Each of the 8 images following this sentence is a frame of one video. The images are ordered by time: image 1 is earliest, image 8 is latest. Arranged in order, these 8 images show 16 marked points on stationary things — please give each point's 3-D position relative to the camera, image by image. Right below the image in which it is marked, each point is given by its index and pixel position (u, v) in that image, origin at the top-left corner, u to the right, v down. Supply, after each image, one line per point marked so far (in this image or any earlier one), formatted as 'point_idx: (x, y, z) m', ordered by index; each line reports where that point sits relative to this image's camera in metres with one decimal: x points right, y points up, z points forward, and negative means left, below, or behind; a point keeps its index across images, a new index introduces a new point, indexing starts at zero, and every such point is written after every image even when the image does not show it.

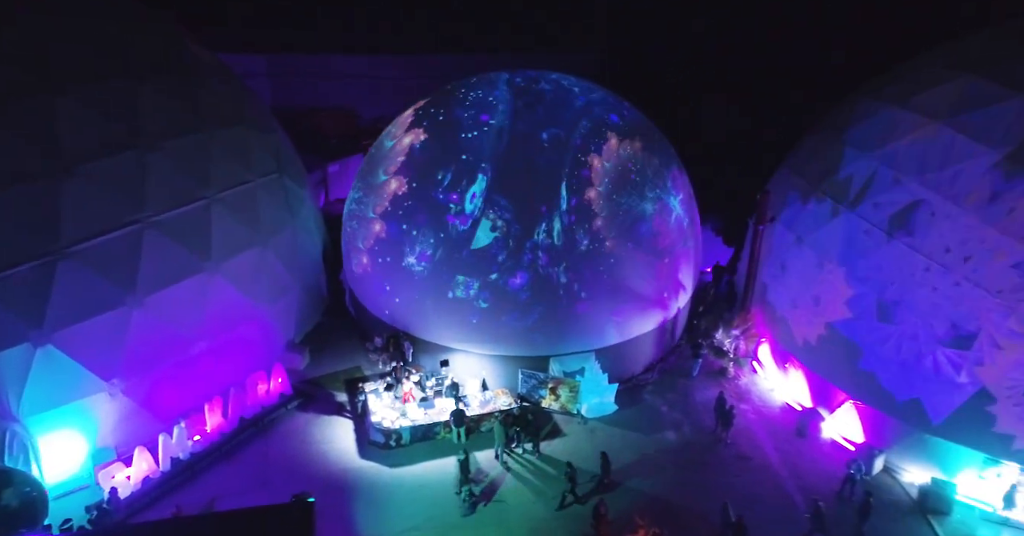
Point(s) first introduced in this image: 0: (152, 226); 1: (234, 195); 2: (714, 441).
0: (-6.0, +0.7, +8.8) m
1: (-5.3, +1.5, +10.4) m
2: (+3.6, -3.2, +9.6) m
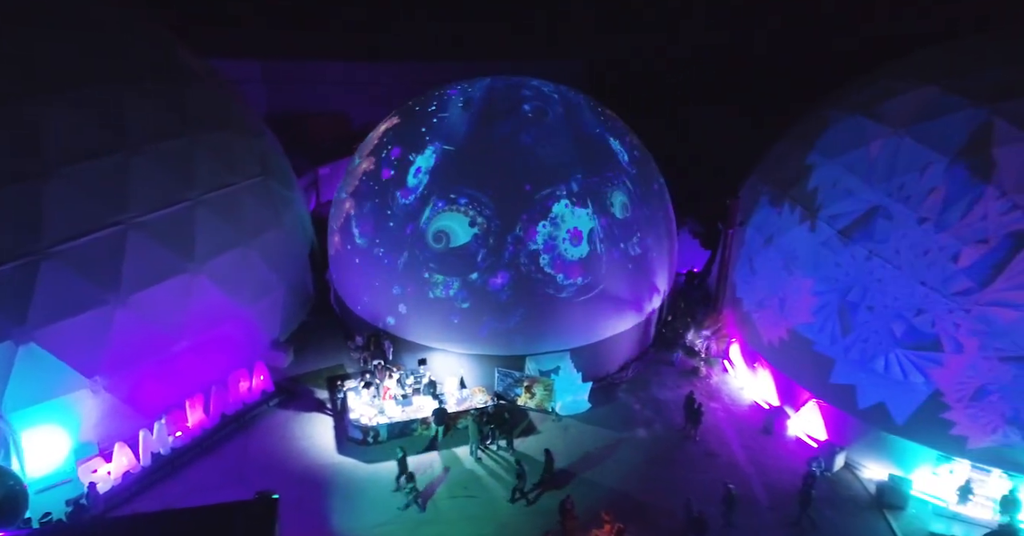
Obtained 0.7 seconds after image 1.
0: (-6.5, +0.8, +9.0) m
1: (-5.8, +1.5, +10.6) m
2: (+3.1, -3.2, +9.8) m
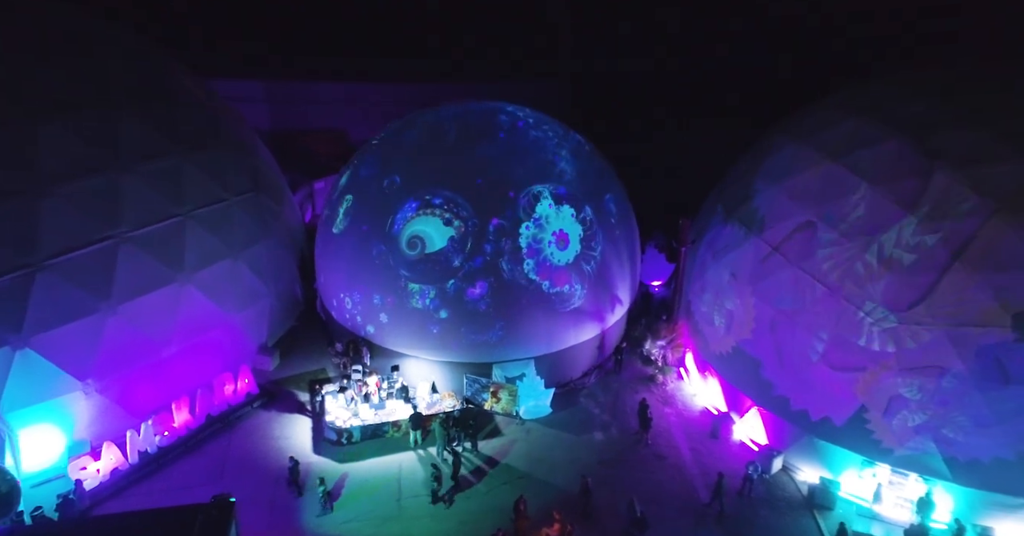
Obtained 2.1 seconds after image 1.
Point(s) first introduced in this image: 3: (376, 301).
0: (-7.2, +0.6, +9.7) m
1: (-6.5, +1.3, +11.3) m
2: (+2.4, -3.4, +10.2) m
3: (-2.8, -0.7, +11.1) m
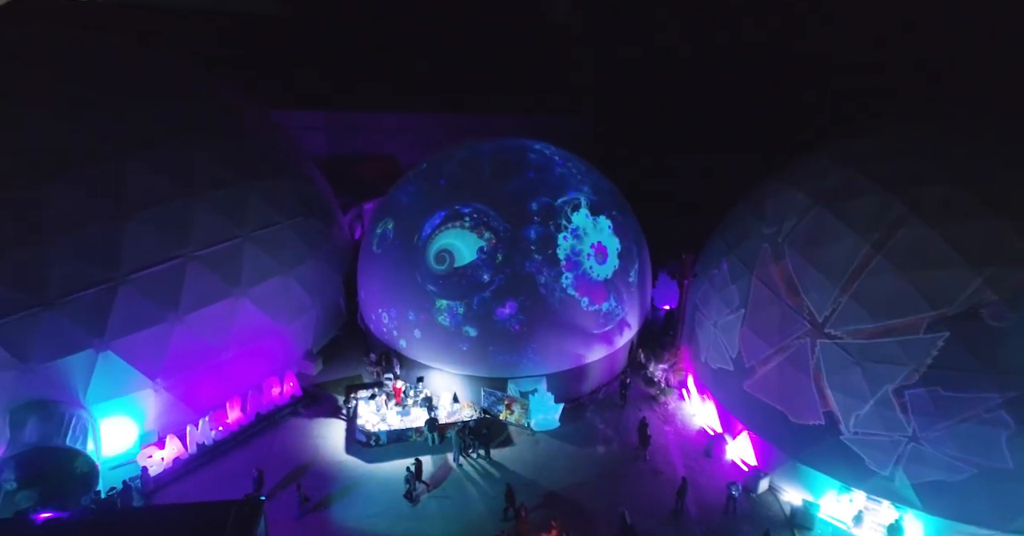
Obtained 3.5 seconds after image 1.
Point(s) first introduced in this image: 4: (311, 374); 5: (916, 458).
0: (-7.0, +0.2, +11.2) m
1: (-6.1, +0.9, +12.8) m
2: (+2.5, -4.0, +10.9) m
3: (-2.4, -1.1, +12.3) m
4: (-5.4, -2.8, +13.9) m
5: (+5.9, -2.8, +7.6) m
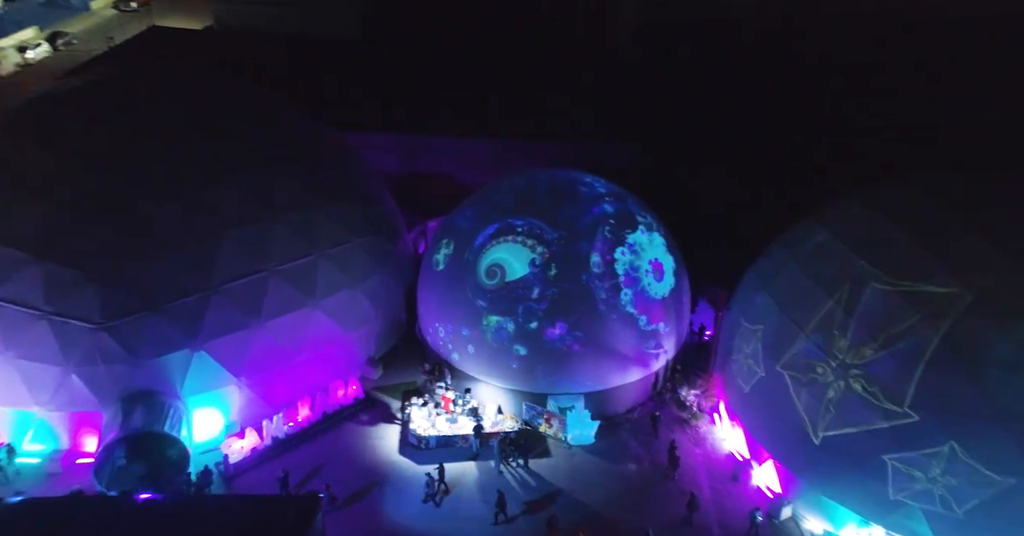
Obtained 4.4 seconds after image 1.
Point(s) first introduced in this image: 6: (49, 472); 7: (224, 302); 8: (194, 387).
0: (-5.9, -0.2, +12.9) m
1: (-4.9, +0.5, +14.3) m
2: (+3.3, -4.6, +11.4) m
3: (-1.4, -1.6, +13.4) m
4: (-4.2, -3.3, +15.3) m
5: (+6.3, -3.4, +7.8) m
6: (-10.8, -4.7, +12.0) m
7: (-6.7, -0.8, +12.1) m
8: (-7.3, -2.8, +12.0) m
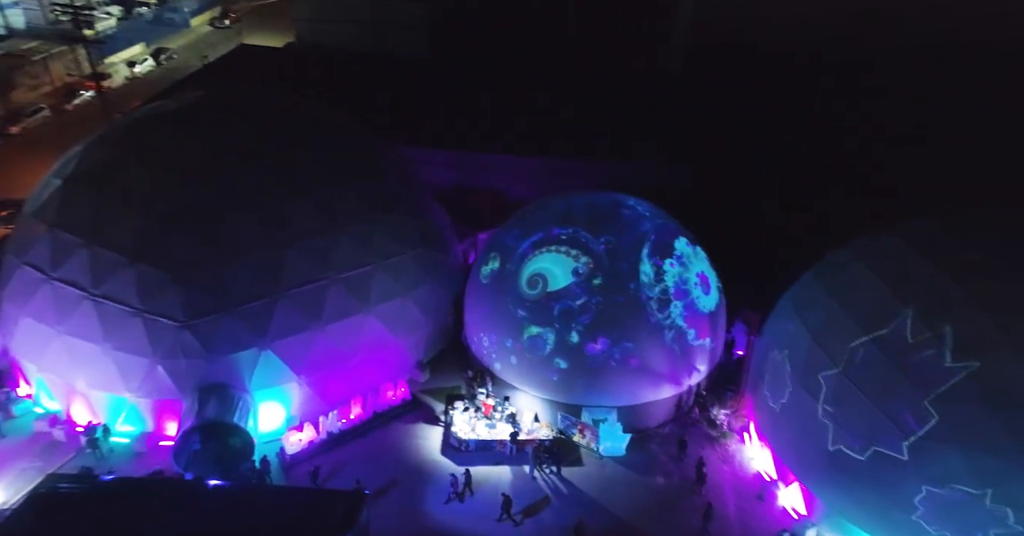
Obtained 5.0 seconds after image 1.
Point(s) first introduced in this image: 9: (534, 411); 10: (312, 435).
0: (-4.9, -0.4, +14.2) m
1: (-3.7, +0.2, +15.5) m
2: (+4.1, -5.1, +11.7) m
3: (-0.4, -2.0, +14.2) m
4: (-3.0, -3.6, +16.4) m
5: (+6.7, -3.9, +7.8) m
6: (-9.9, -4.9, +13.7) m
7: (-5.8, -1.0, +13.5) m
8: (-6.4, -3.0, +13.3) m
9: (+0.5, -3.9, +14.1) m
10: (-5.4, -4.5, +14.0) m
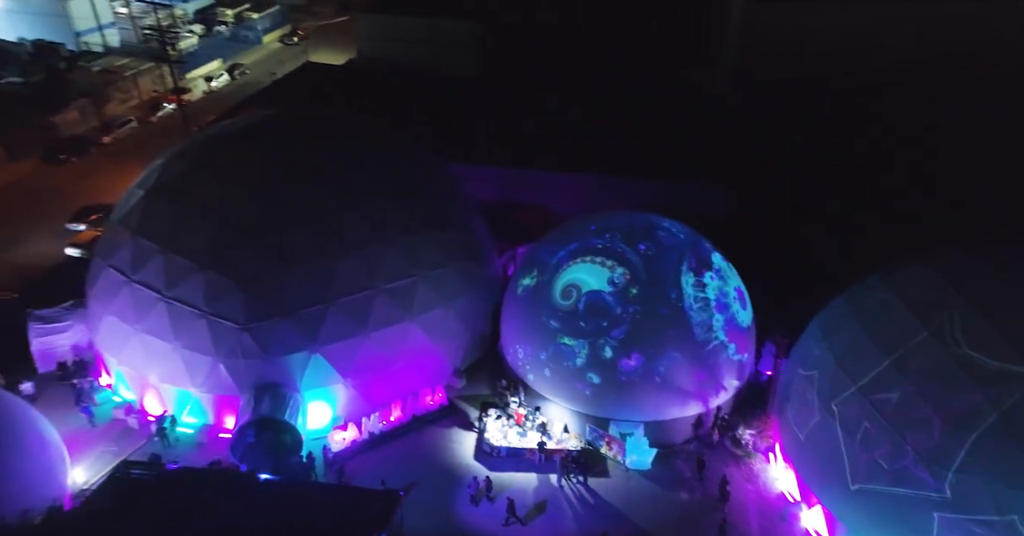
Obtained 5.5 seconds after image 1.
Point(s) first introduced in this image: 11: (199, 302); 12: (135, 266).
0: (-3.9, -0.7, +15.2) m
1: (-2.6, -0.2, +16.4) m
2: (+4.6, -5.5, +11.8) m
3: (+0.5, -2.4, +14.8) m
4: (-1.9, -4.0, +17.1) m
5: (+6.9, -4.3, +7.7) m
6: (-9.1, -5.0, +15.0) m
7: (-4.9, -1.3, +14.5) m
8: (-5.6, -3.2, +14.4) m
9: (+1.4, -4.3, +14.6) m
10: (-4.6, -4.8, +14.9) m
11: (-8.5, -1.0, +14.1) m
12: (-10.9, +0.1, +15.0) m
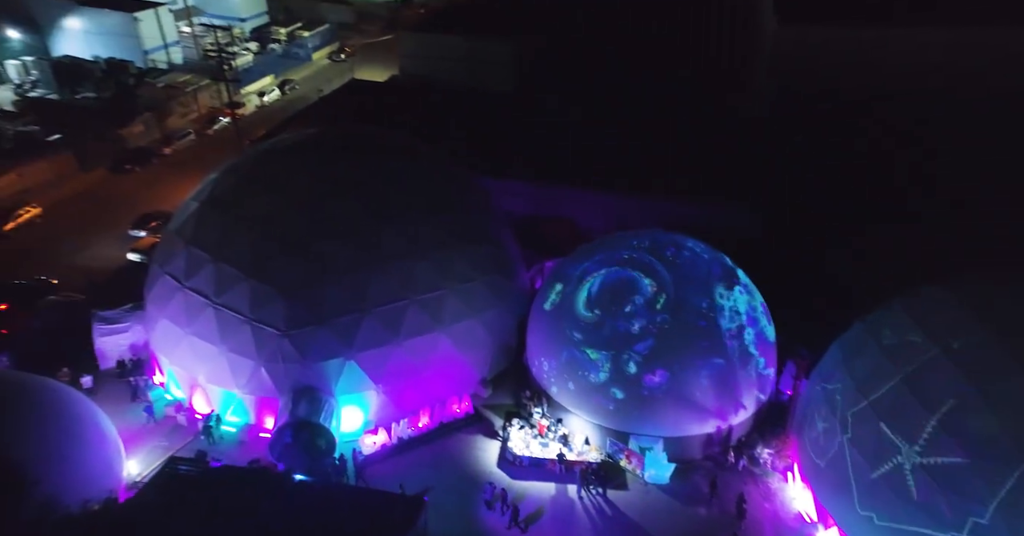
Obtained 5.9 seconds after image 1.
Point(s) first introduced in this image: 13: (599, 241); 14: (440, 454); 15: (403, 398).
0: (-3.2, -1.1, +15.9) m
1: (-1.8, -0.6, +17.1) m
2: (+5.0, -5.9, +11.8) m
3: (+1.2, -2.8, +15.1) m
4: (-1.1, -4.4, +17.6) m
5: (+7.0, -4.7, +7.6) m
6: (-8.4, -5.3, +16.0) m
7: (-4.2, -1.6, +15.3) m
8: (-4.9, -3.5, +15.2) m
9: (+2.0, -4.8, +14.8) m
10: (-3.9, -5.1, +15.6) m
11: (-7.9, -1.2, +15.2) m
12: (-10.2, -0.2, +16.2) m
13: (+2.6, +0.8, +16.1) m
14: (-2.2, -5.6, +15.6) m
15: (-3.5, -4.0, +16.0) m
